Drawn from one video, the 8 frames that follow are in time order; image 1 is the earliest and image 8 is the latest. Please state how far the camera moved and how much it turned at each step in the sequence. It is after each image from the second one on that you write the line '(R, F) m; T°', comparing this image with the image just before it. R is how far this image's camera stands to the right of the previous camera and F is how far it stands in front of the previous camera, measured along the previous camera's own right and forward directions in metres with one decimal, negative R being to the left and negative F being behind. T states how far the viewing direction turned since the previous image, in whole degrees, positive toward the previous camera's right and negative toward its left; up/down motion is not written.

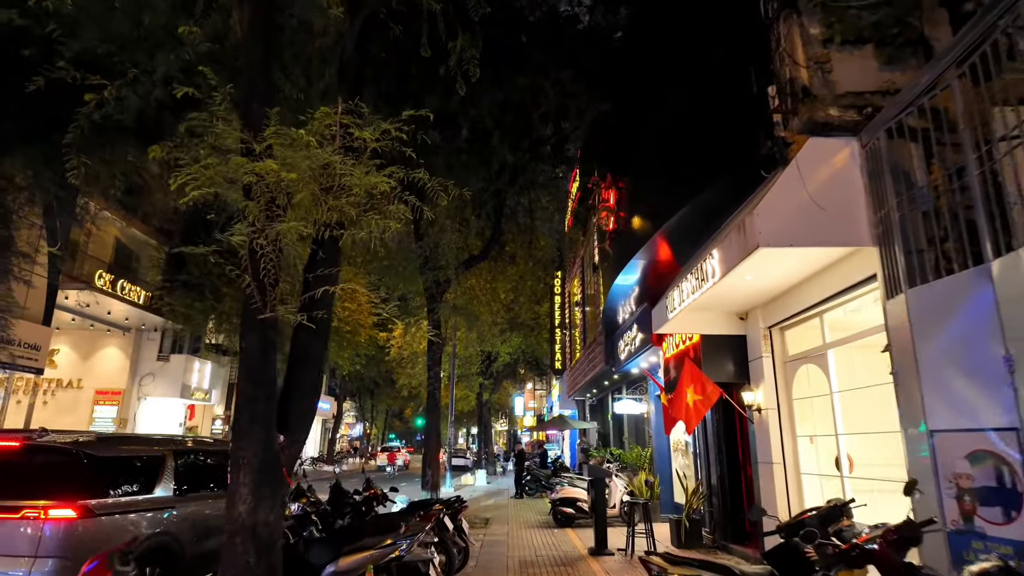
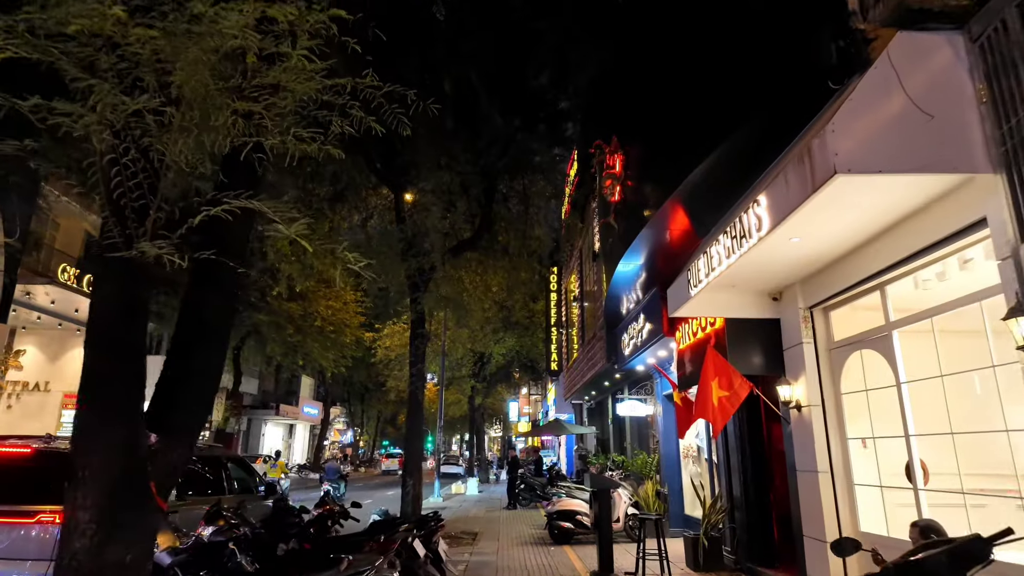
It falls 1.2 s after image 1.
(+0.1, +1.3) m; +1°
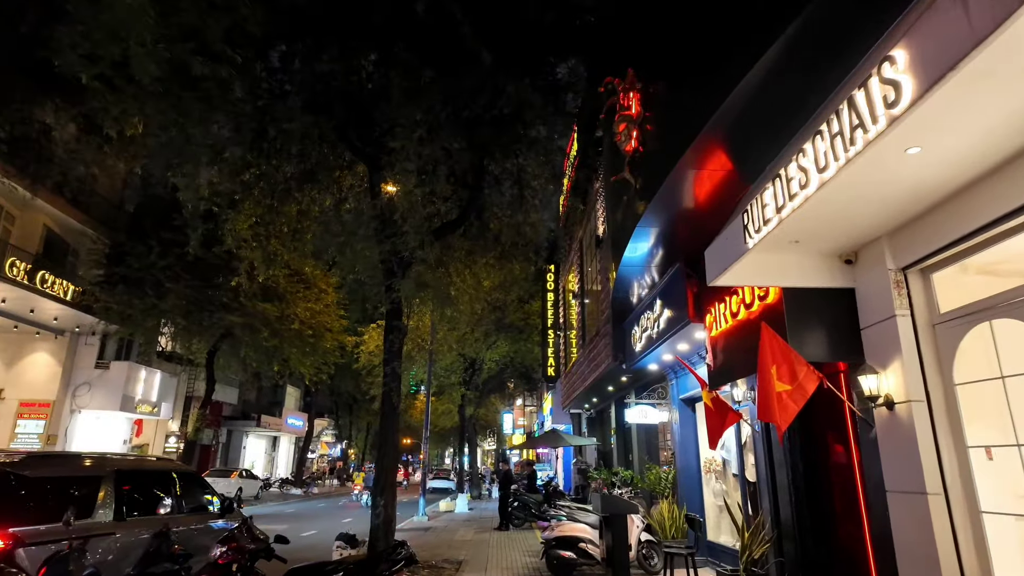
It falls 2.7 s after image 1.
(+0.1, +1.7) m; 0°
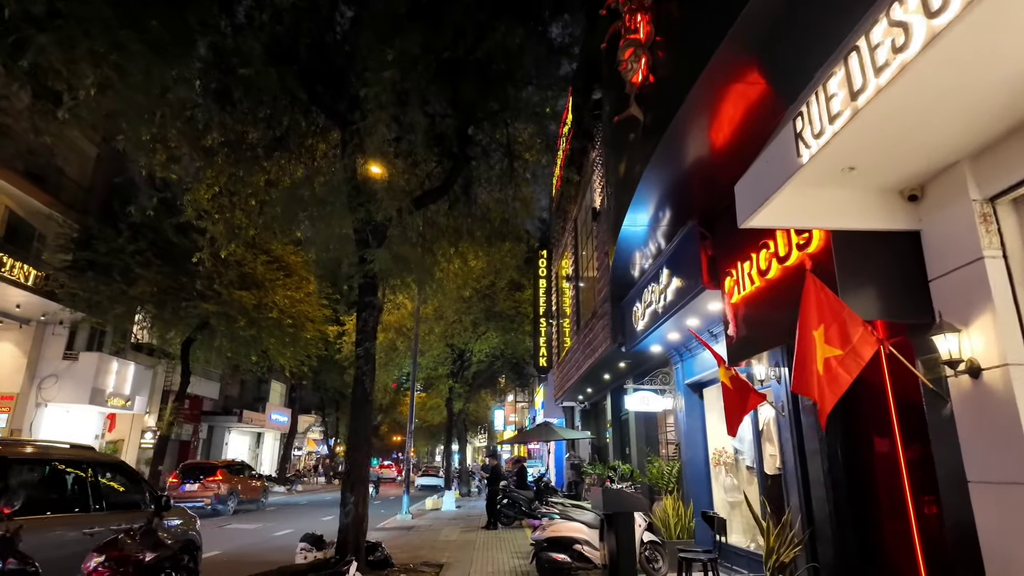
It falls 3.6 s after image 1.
(+0.1, +1.0) m; +1°
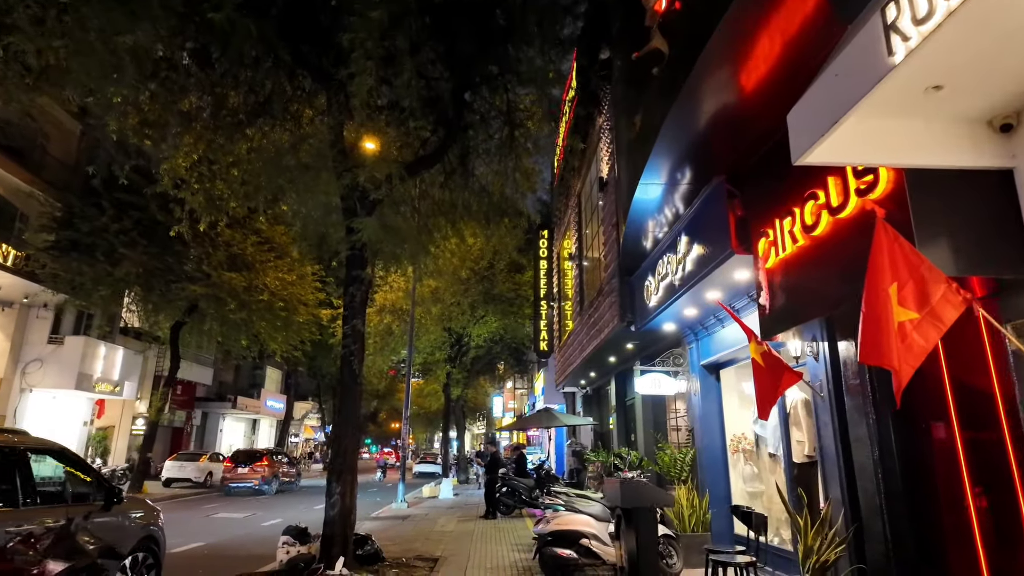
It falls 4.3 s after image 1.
(0.0, +0.7) m; 0°
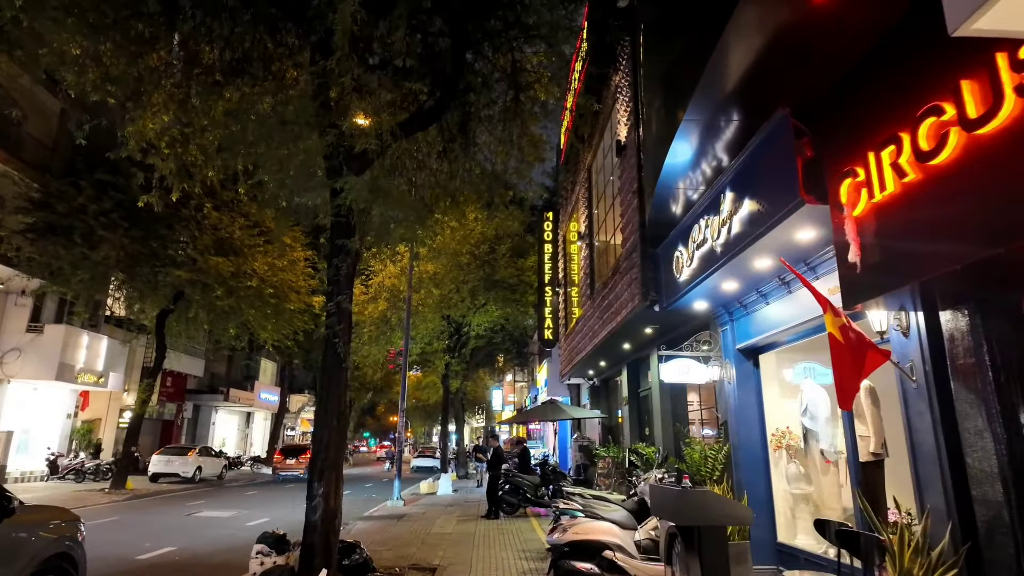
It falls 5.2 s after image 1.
(-0.1, +1.0) m; 0°
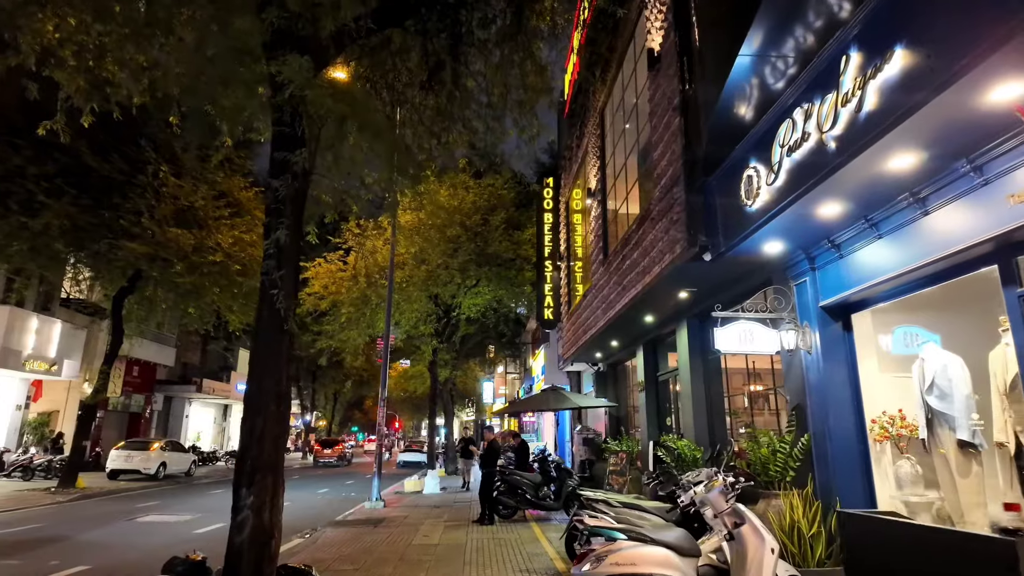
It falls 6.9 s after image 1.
(-0.1, +1.9) m; +1°
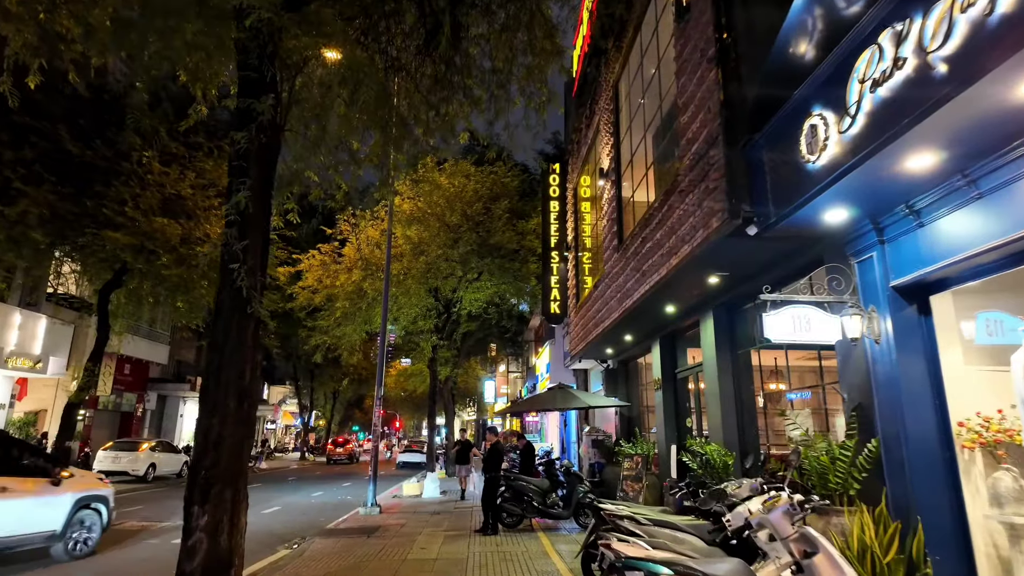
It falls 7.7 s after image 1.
(-0.1, +0.9) m; 0°
